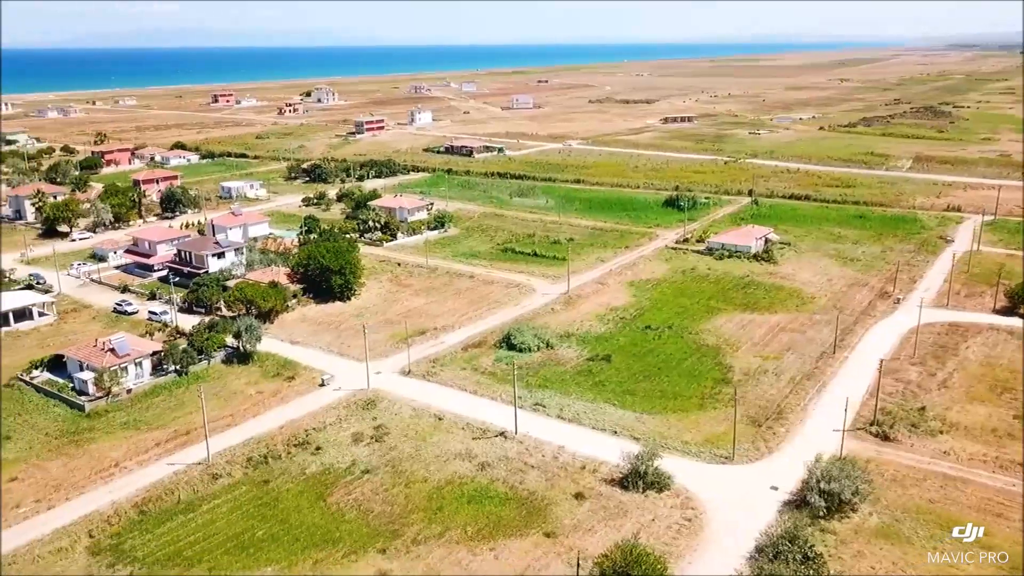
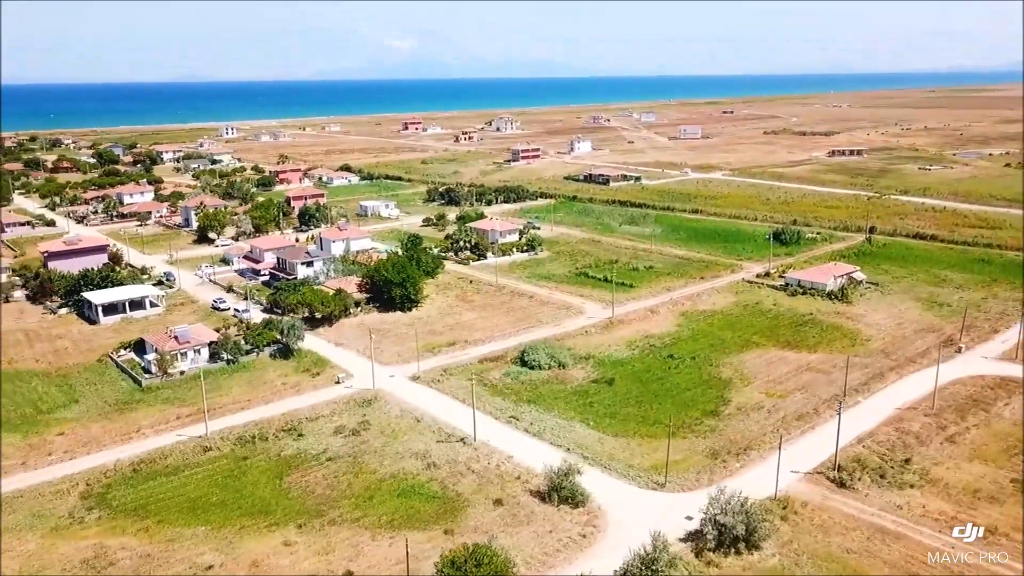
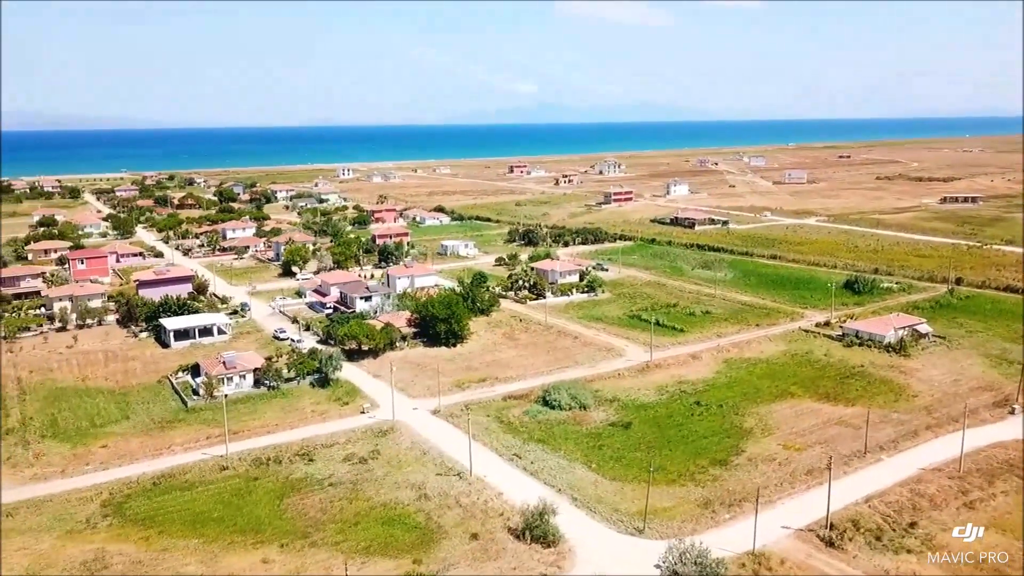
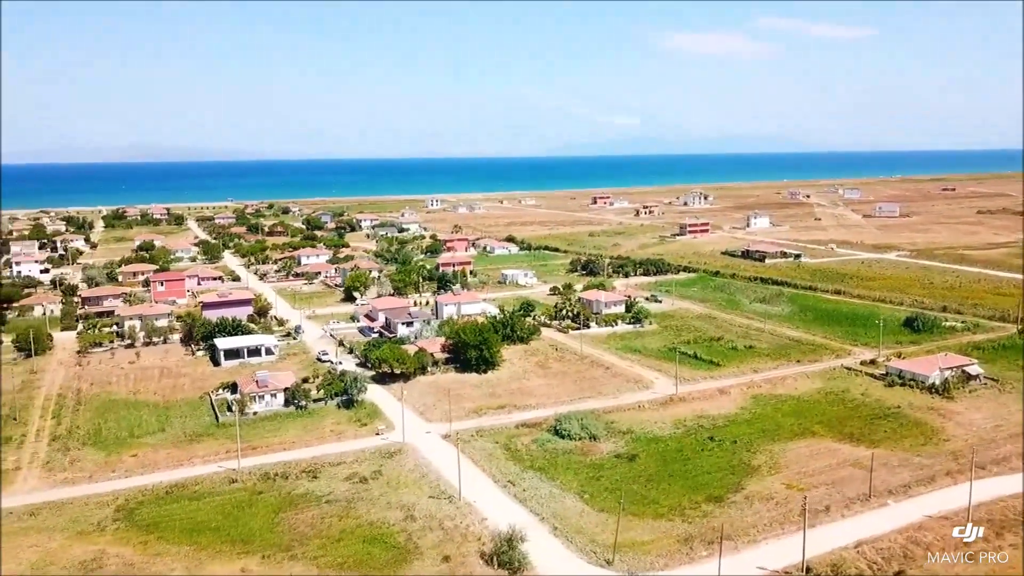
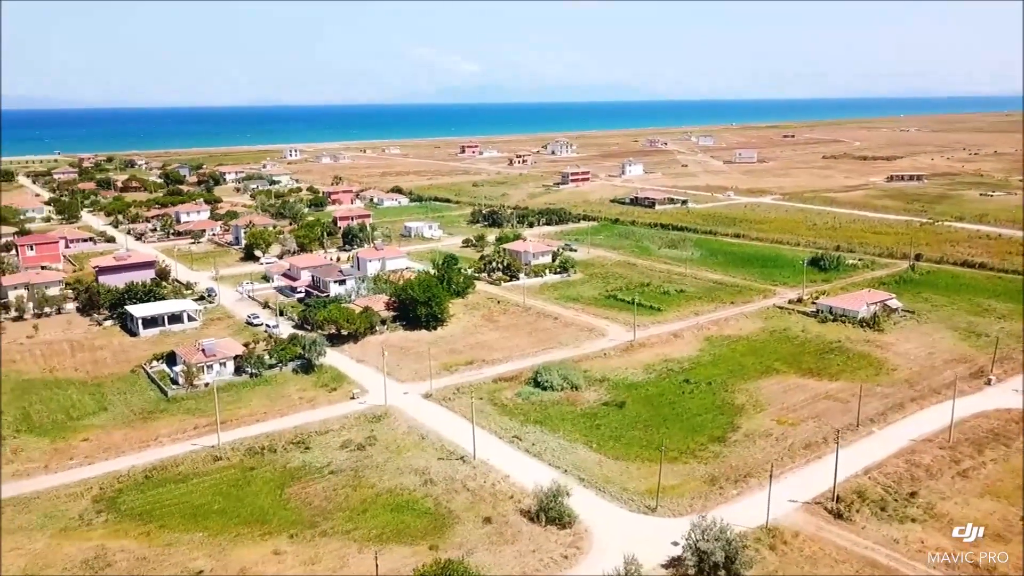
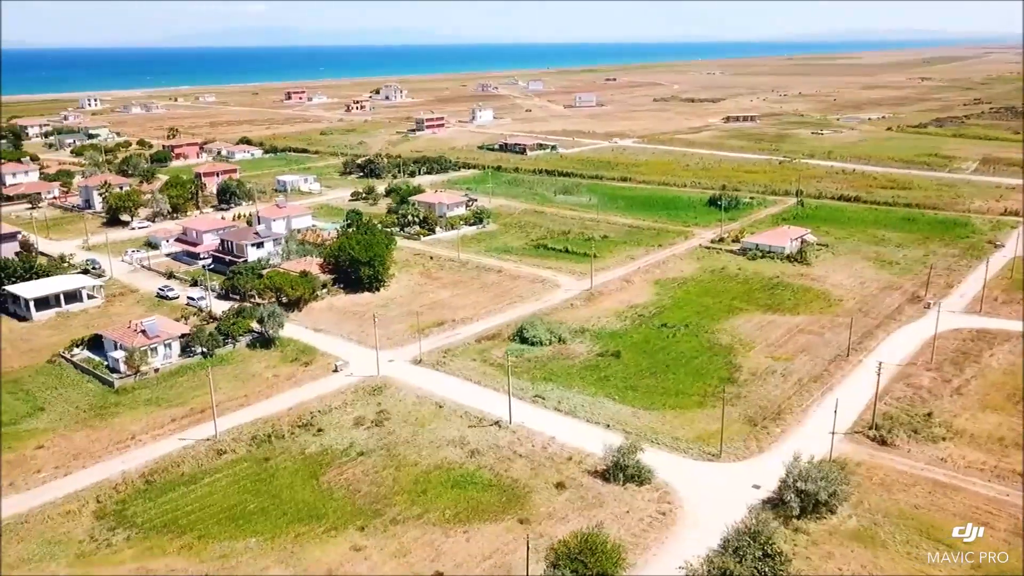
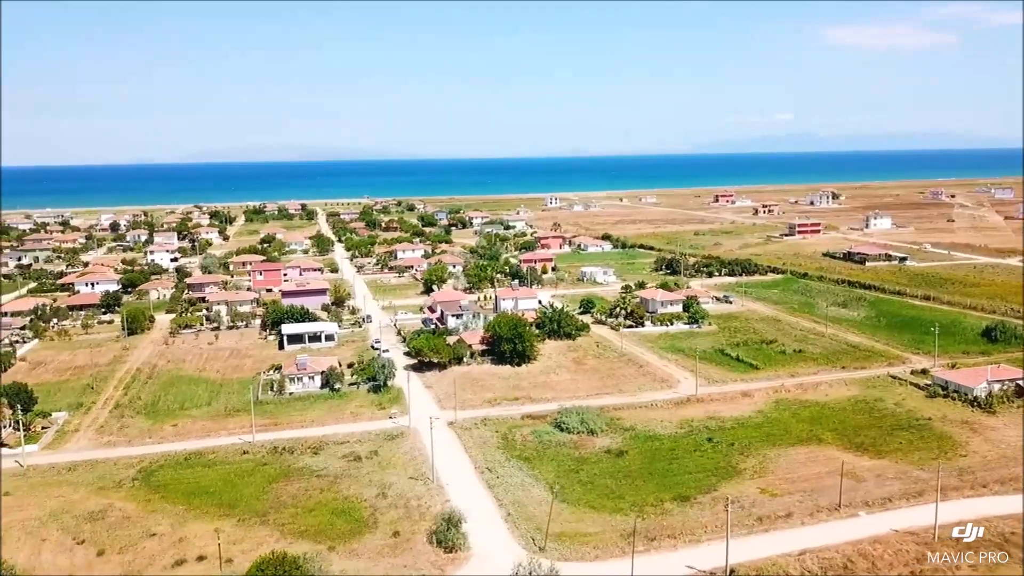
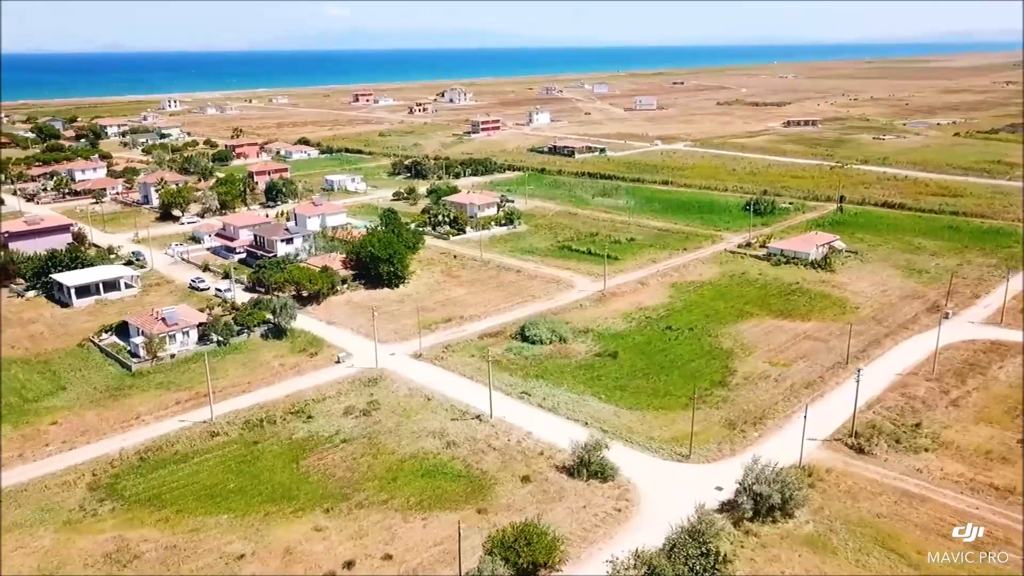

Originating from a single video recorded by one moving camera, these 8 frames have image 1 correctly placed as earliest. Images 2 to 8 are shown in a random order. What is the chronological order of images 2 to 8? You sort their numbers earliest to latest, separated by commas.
6, 8, 2, 5, 3, 4, 7
